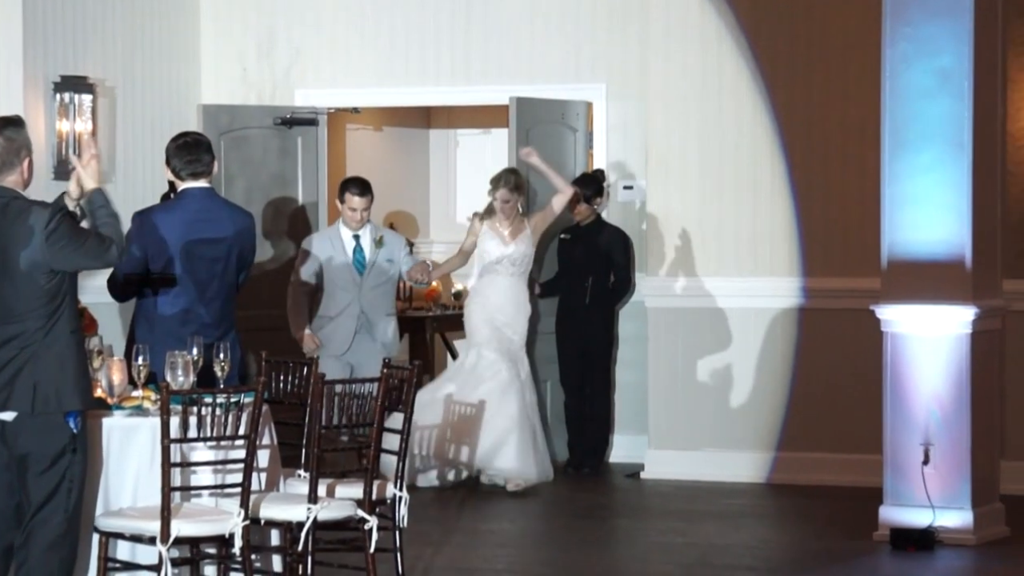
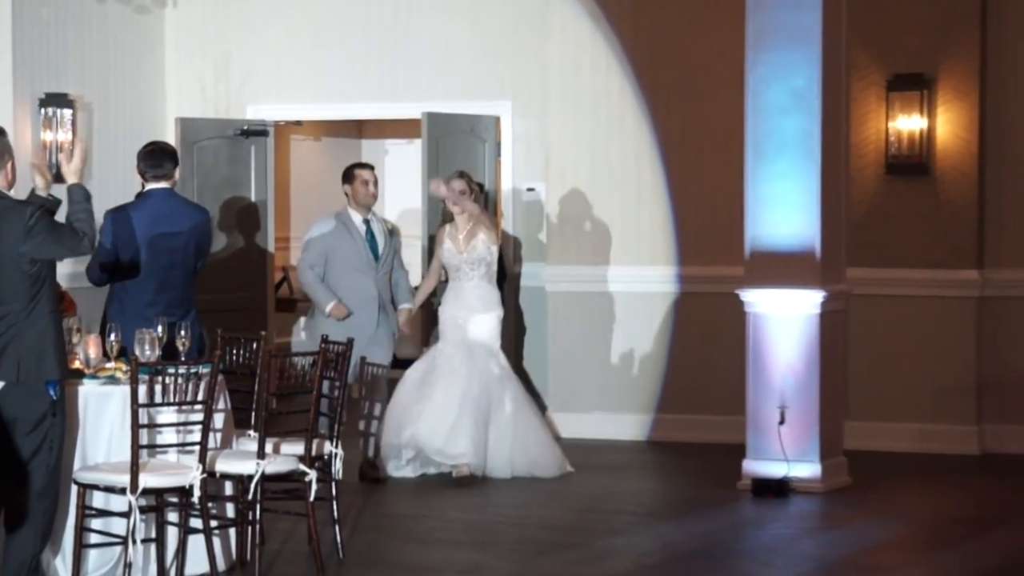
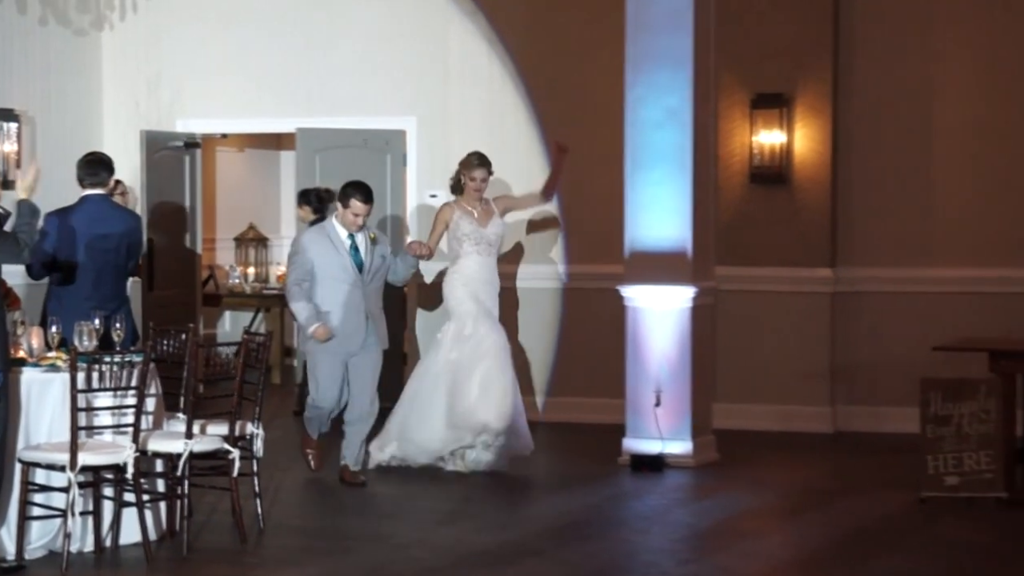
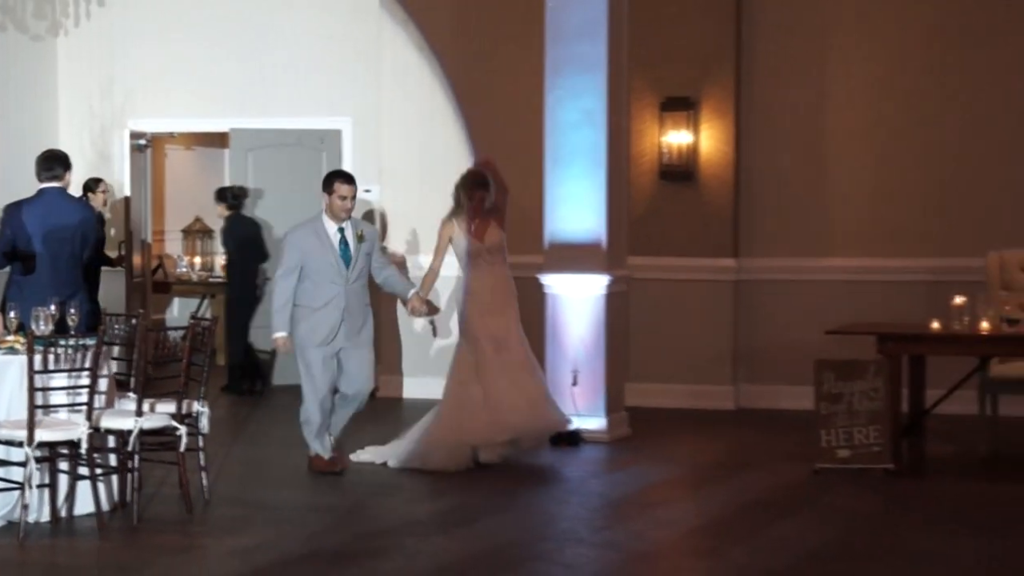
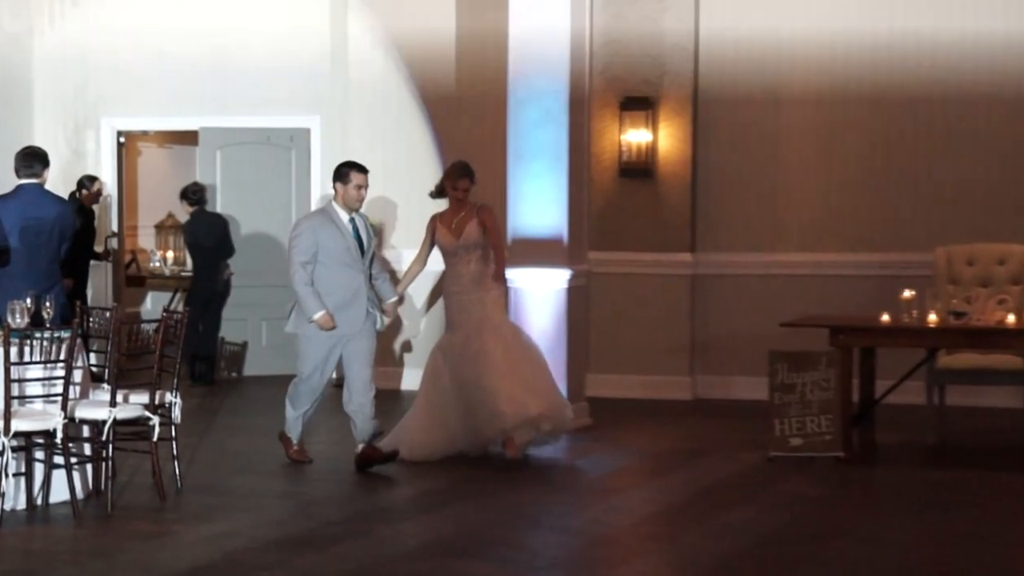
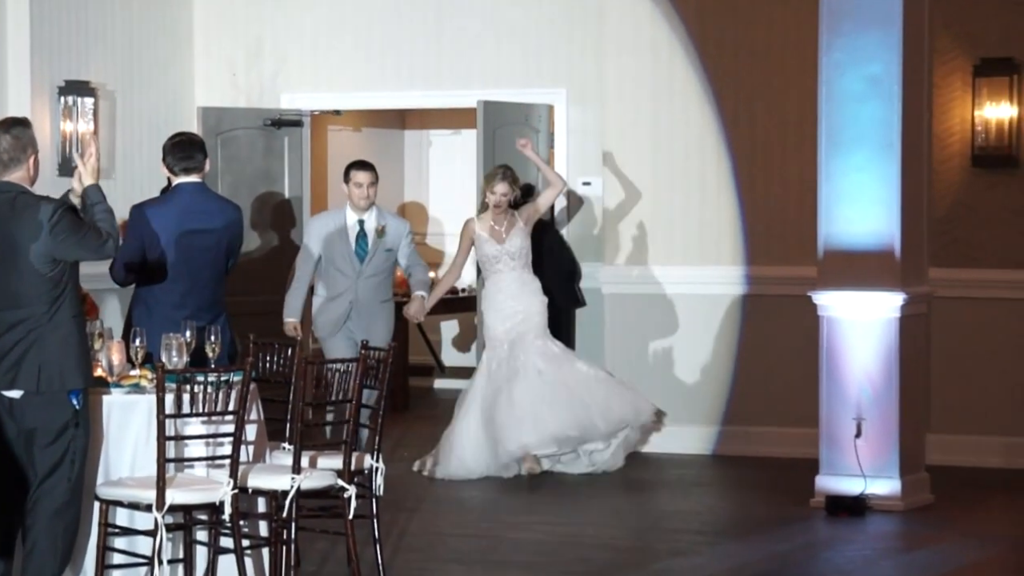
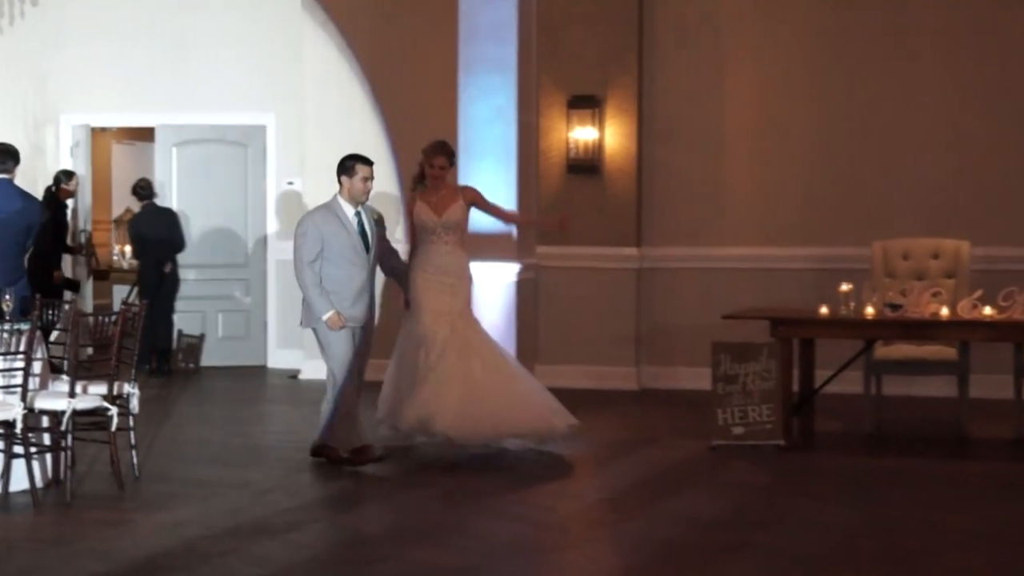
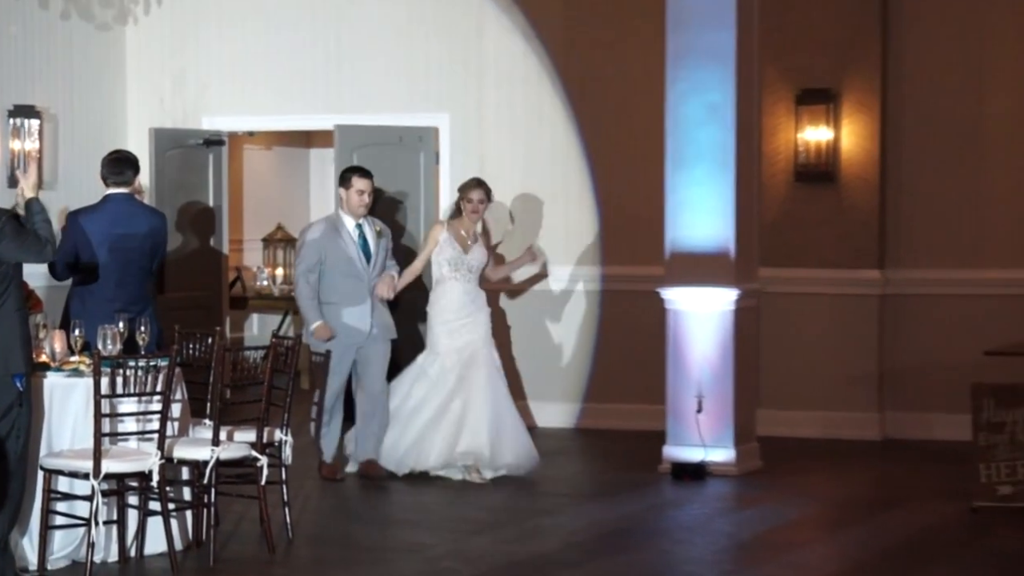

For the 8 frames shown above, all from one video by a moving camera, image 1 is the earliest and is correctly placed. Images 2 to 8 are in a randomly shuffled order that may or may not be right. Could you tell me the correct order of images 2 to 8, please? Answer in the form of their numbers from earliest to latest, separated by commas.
6, 2, 8, 3, 4, 5, 7
